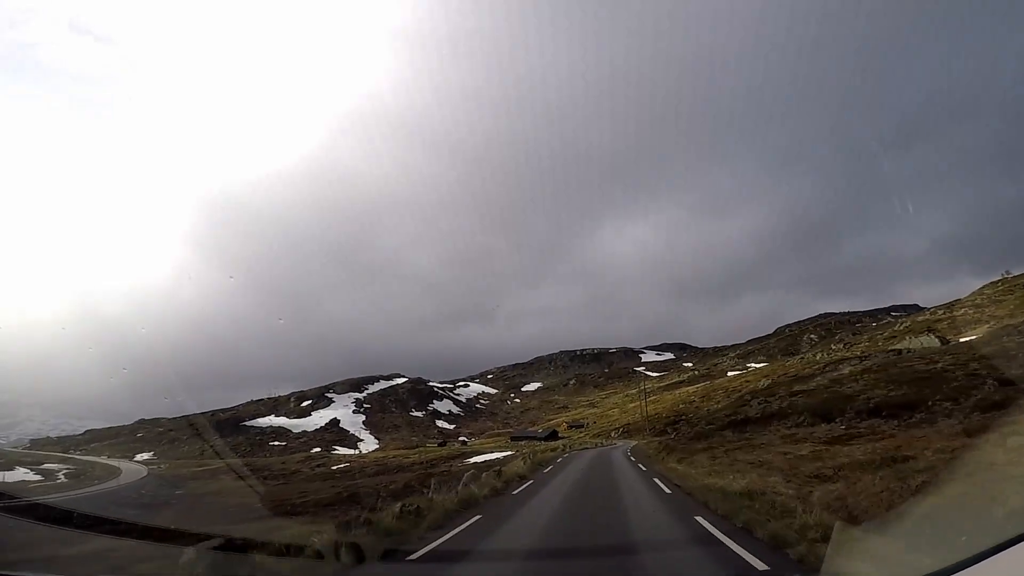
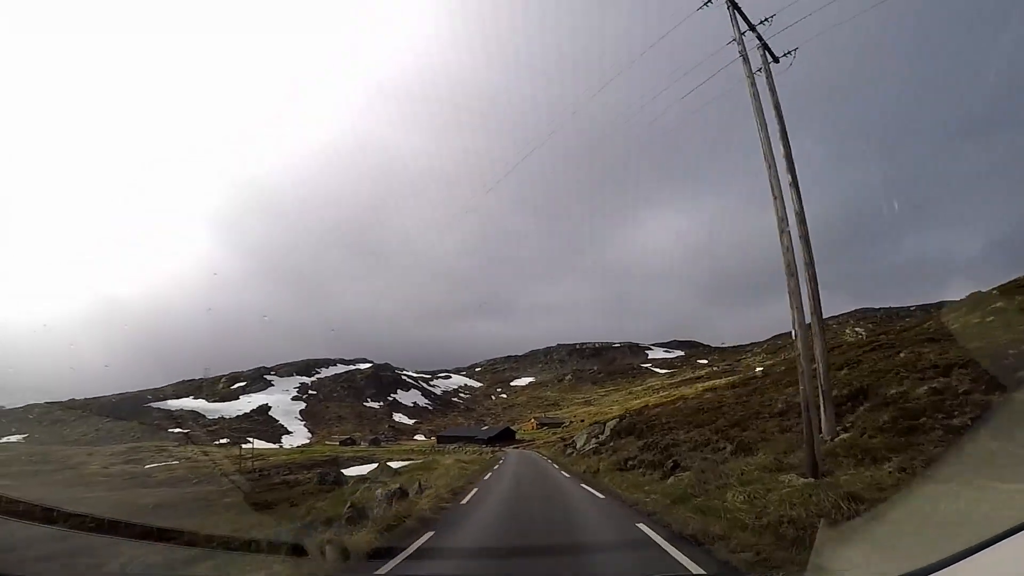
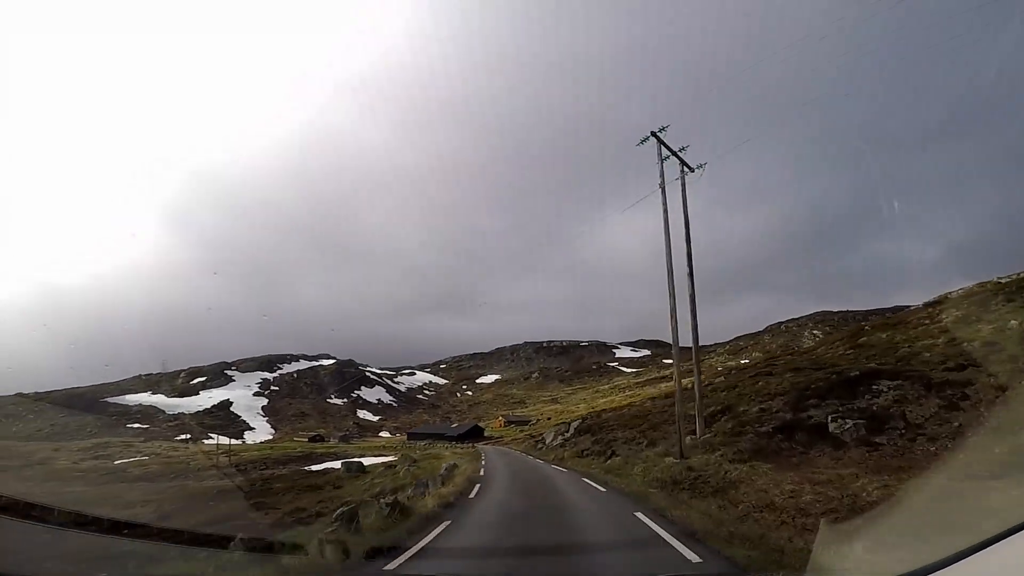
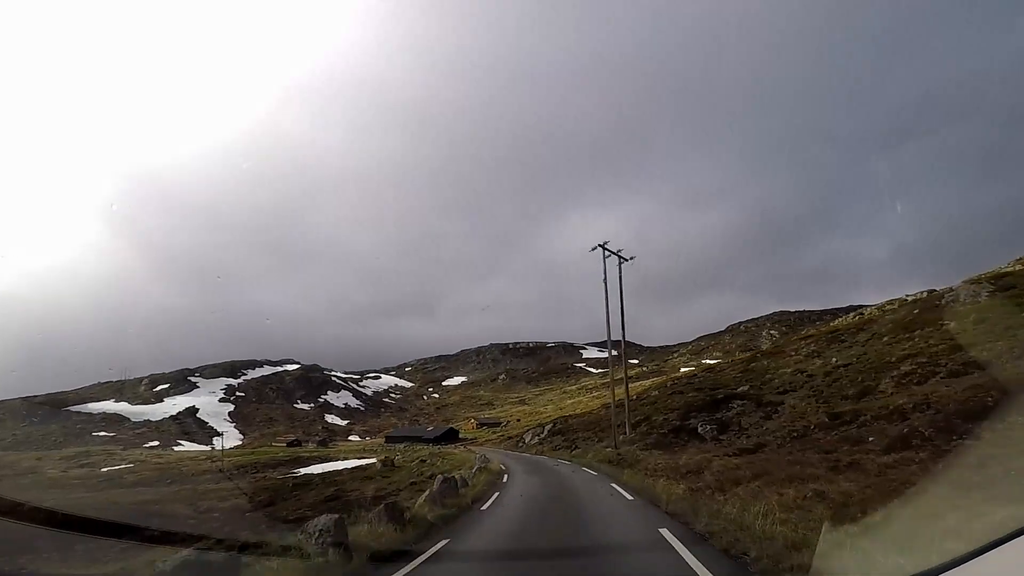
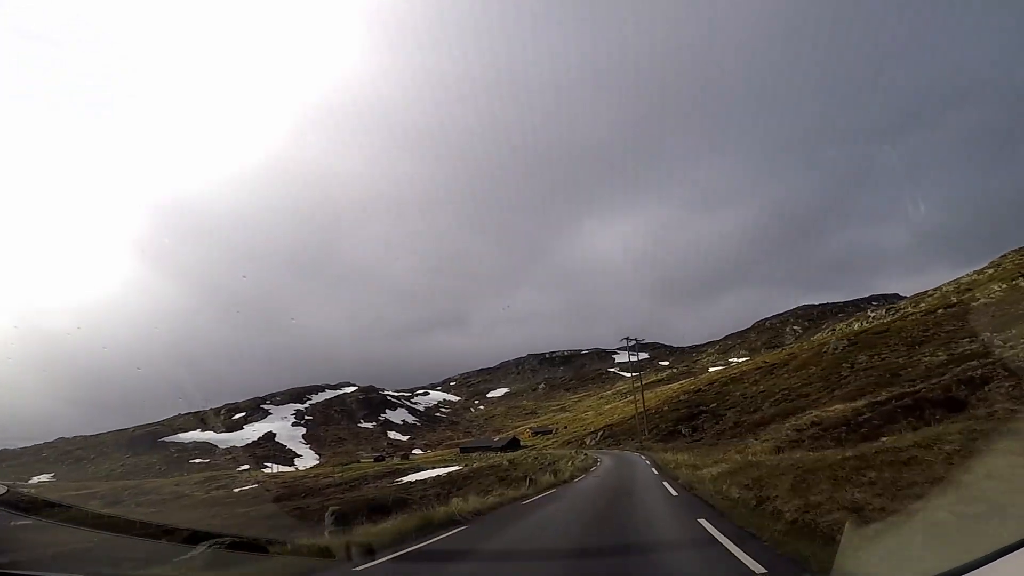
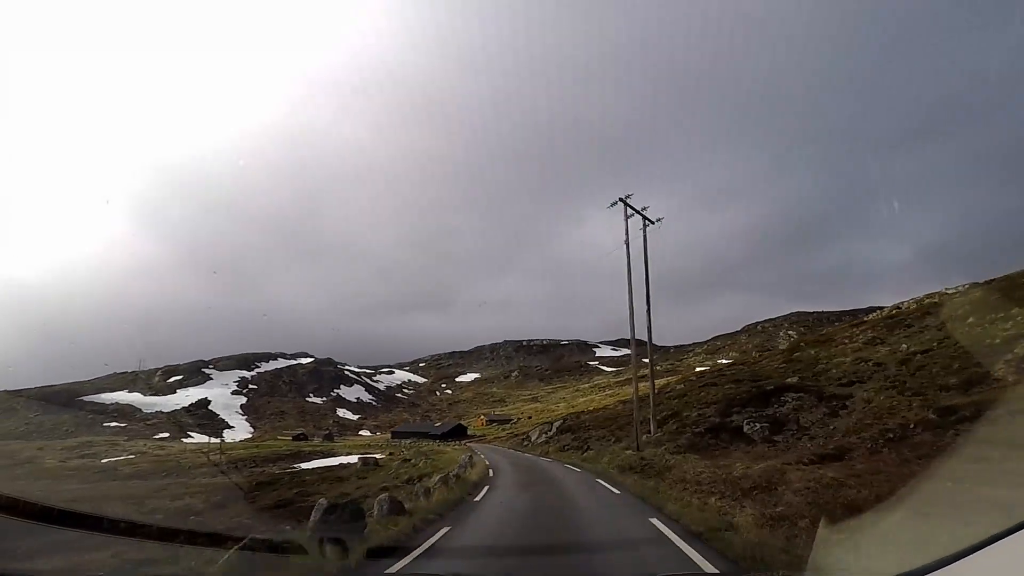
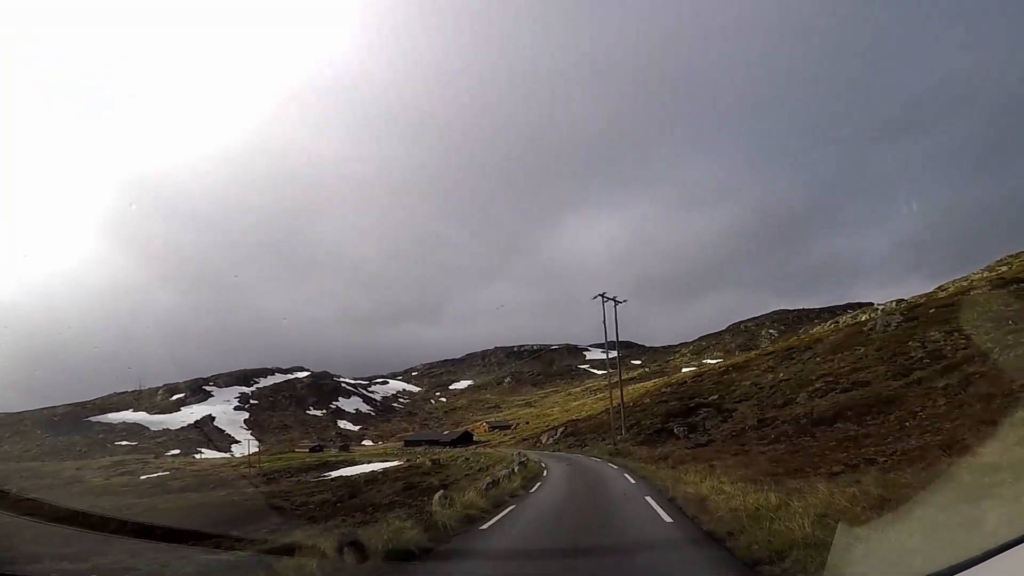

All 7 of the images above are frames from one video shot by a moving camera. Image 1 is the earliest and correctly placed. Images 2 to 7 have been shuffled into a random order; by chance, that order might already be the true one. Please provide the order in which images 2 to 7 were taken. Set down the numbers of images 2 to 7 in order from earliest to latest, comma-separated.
5, 7, 4, 6, 3, 2
